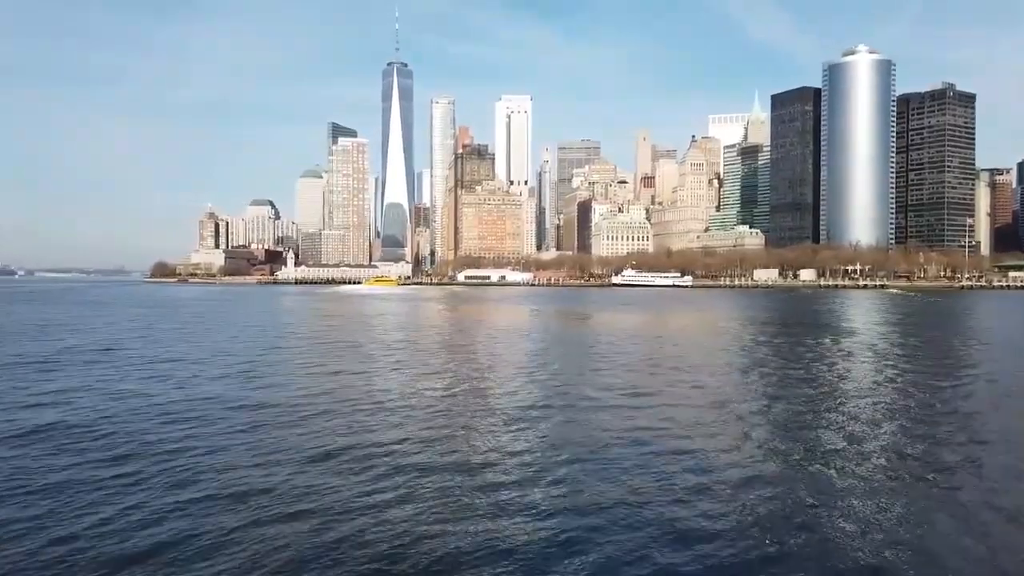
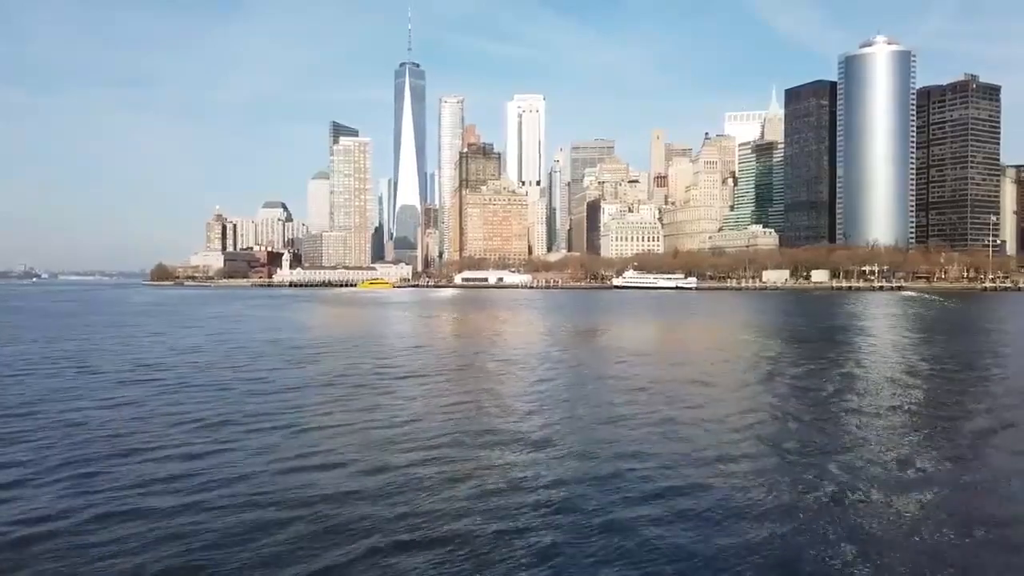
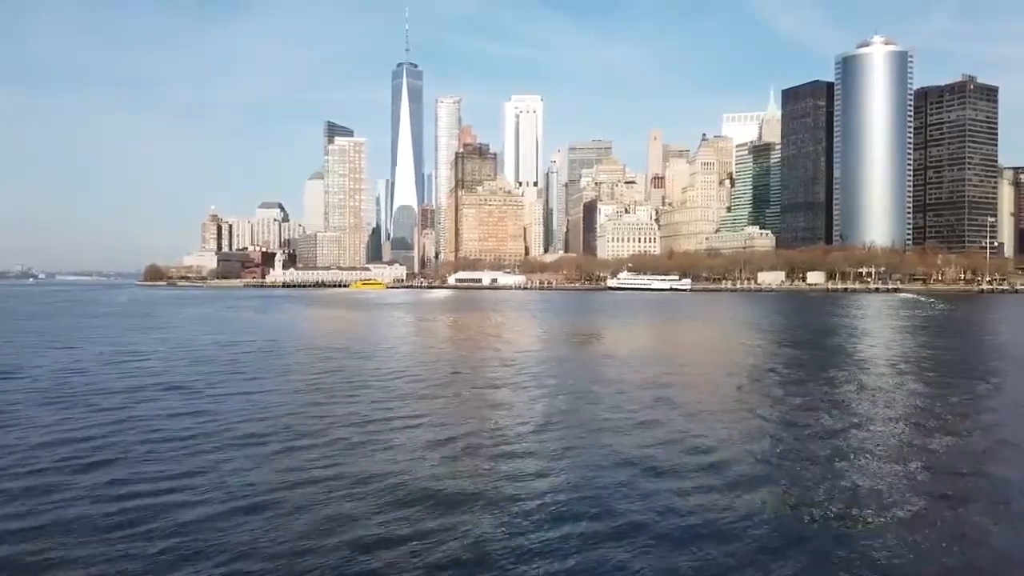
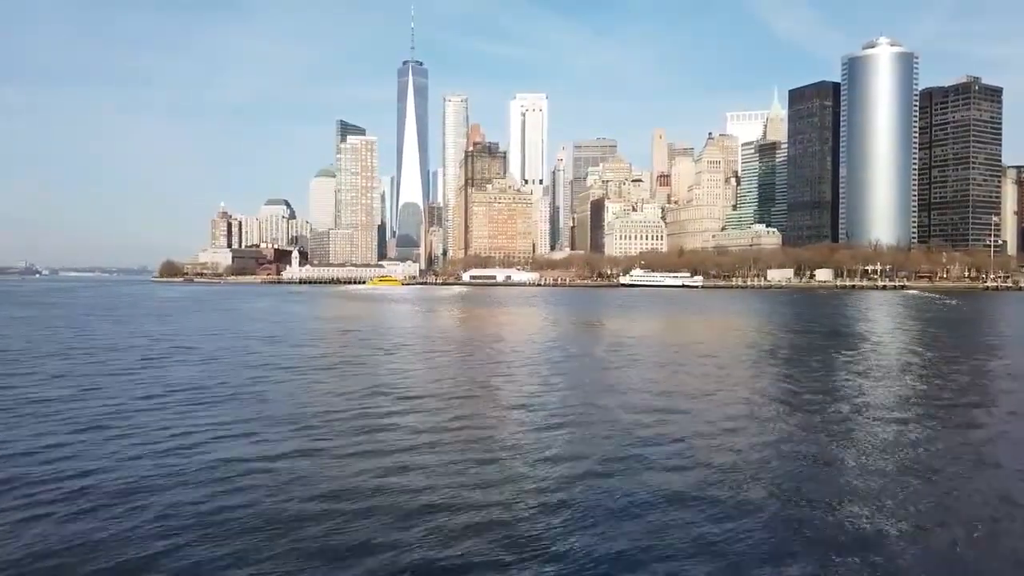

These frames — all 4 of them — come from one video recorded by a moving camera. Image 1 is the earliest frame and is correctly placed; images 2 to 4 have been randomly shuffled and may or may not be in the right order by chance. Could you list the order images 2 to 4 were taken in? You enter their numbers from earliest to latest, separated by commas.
4, 2, 3
